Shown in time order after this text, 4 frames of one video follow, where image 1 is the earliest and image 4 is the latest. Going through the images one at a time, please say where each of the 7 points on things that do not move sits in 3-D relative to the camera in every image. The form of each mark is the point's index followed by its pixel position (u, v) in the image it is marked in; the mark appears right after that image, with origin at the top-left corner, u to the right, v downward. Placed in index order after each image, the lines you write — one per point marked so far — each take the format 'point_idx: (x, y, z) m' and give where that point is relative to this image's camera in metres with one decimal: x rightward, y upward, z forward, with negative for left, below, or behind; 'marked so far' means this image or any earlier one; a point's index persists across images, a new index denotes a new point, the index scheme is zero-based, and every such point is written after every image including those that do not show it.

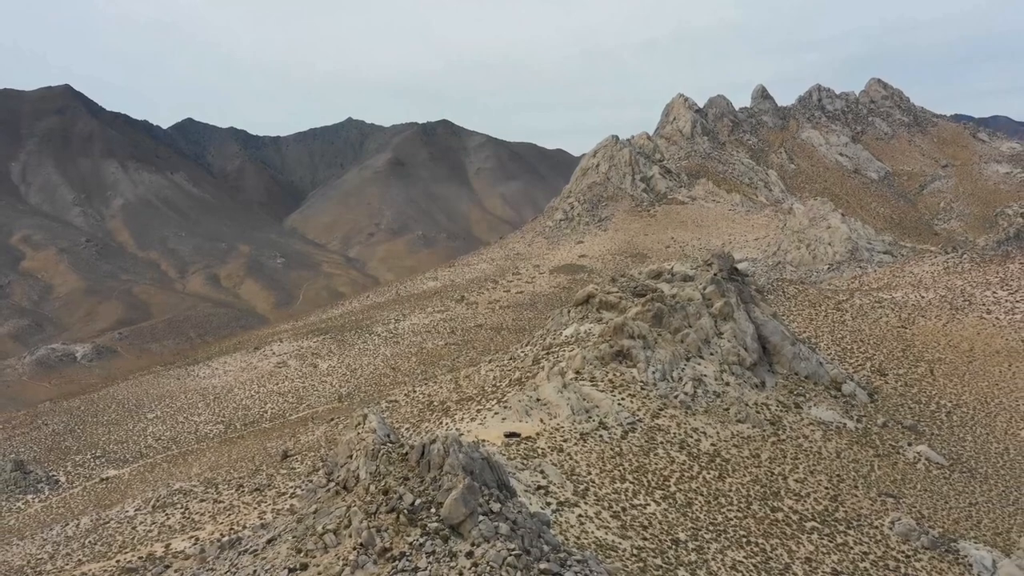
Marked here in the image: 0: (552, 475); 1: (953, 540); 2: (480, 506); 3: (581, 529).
0: (+1.1, -4.8, +17.2) m
1: (+12.6, -7.2, +19.1) m
2: (-0.6, -4.1, +12.5) m
3: (+1.6, -5.4, +15.0) m
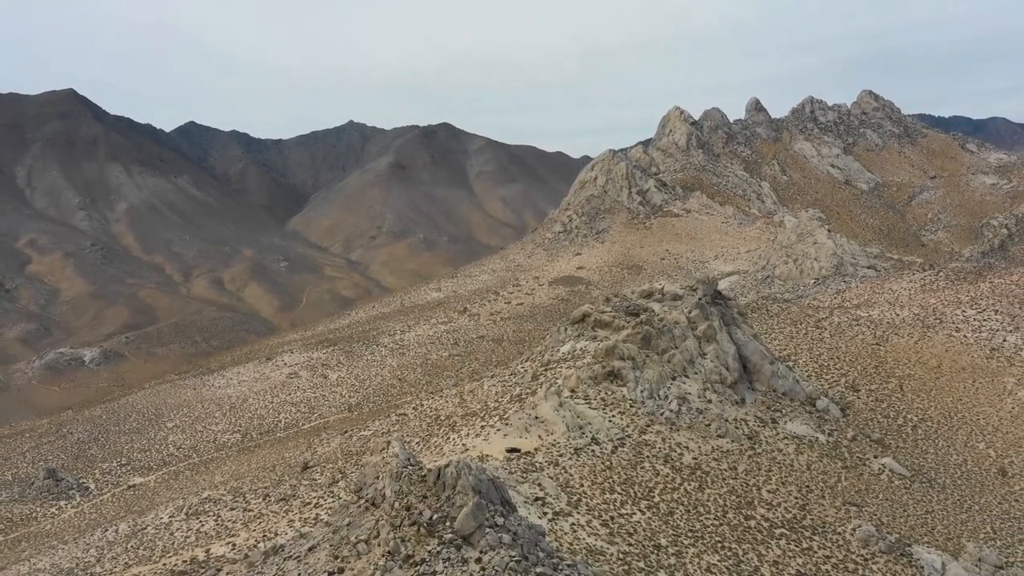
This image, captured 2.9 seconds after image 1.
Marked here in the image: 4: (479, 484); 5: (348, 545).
0: (+1.1, -5.8, +19.5) m
1: (+12.6, -8.2, +21.3) m
2: (-0.6, -5.1, +14.8) m
3: (+1.6, -6.4, +17.3) m
4: (-0.8, -4.6, +15.7) m
5: (-3.8, -6.0, +15.5) m
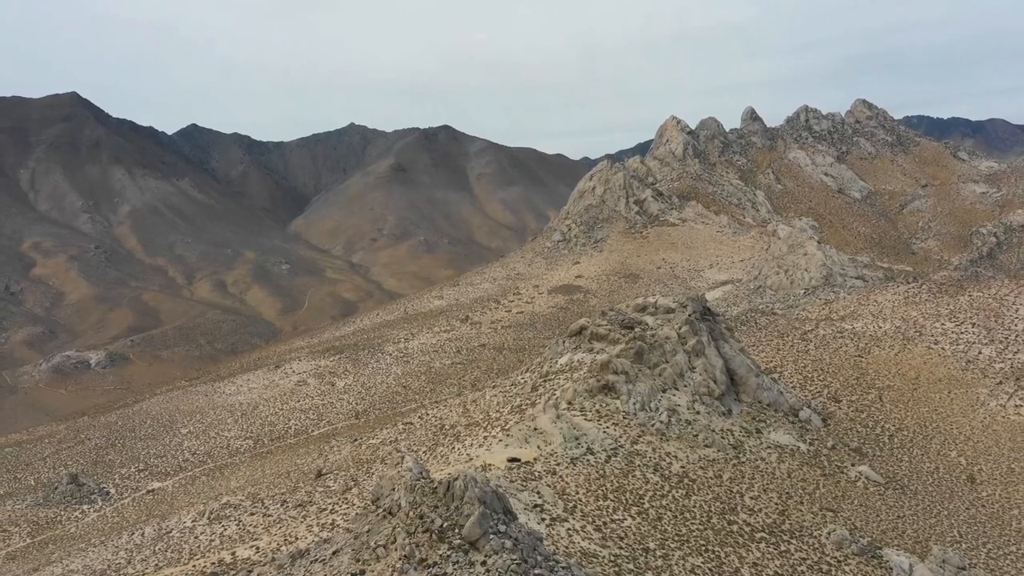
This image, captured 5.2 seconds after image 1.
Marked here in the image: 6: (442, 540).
0: (+1.1, -6.6, +21.2) m
1: (+12.7, -9.0, +23.1) m
2: (-0.5, -5.9, +16.5) m
3: (+1.6, -7.2, +19.1) m
4: (-0.7, -5.4, +17.5) m
5: (-3.7, -6.7, +17.3) m
6: (-1.7, -6.2, +16.5) m
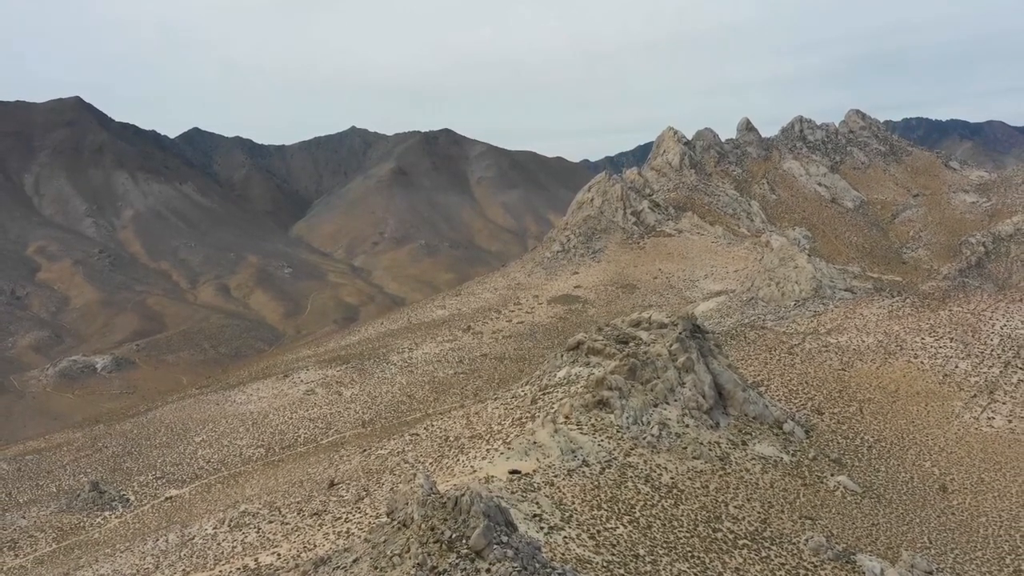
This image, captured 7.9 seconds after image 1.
0: (+1.1, -7.5, +23.1) m
1: (+12.7, -9.9, +24.9) m
2: (-0.5, -6.8, +18.4) m
3: (+1.7, -8.1, +20.9) m
4: (-0.7, -6.3, +19.3) m
5: (-3.7, -7.7, +19.1) m
6: (-1.7, -7.2, +18.3) m
